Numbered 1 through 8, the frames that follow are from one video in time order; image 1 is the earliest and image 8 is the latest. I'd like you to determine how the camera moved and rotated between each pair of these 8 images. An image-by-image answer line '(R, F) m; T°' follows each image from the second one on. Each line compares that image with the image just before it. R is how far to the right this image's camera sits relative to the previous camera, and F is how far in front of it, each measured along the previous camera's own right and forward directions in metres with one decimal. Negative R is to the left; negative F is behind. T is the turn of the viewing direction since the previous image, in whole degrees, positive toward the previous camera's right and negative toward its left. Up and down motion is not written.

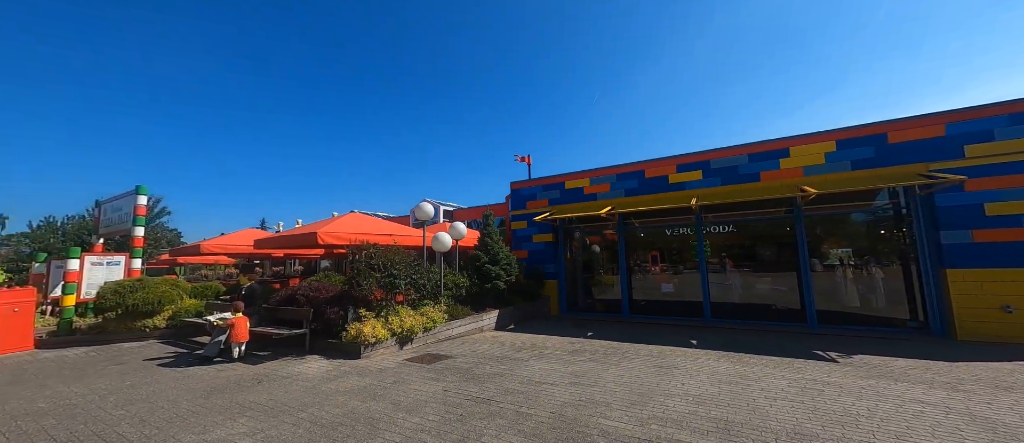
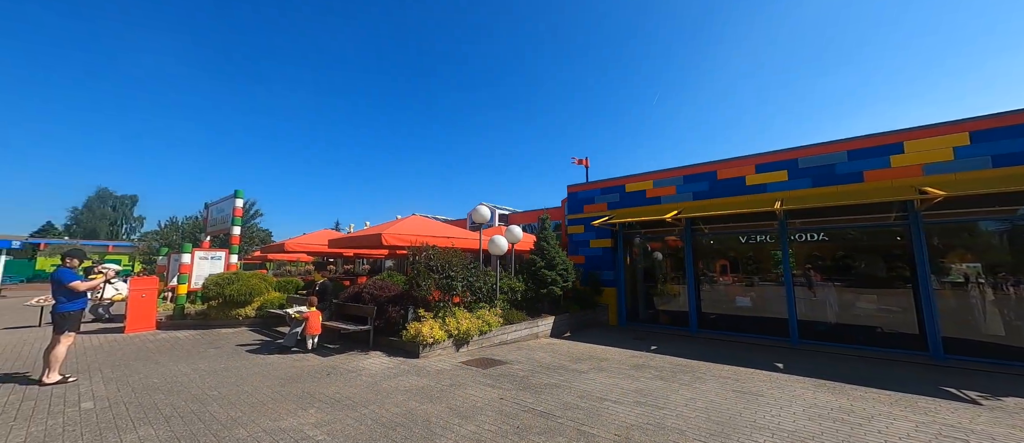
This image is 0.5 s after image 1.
(0.0, +0.2) m; -9°
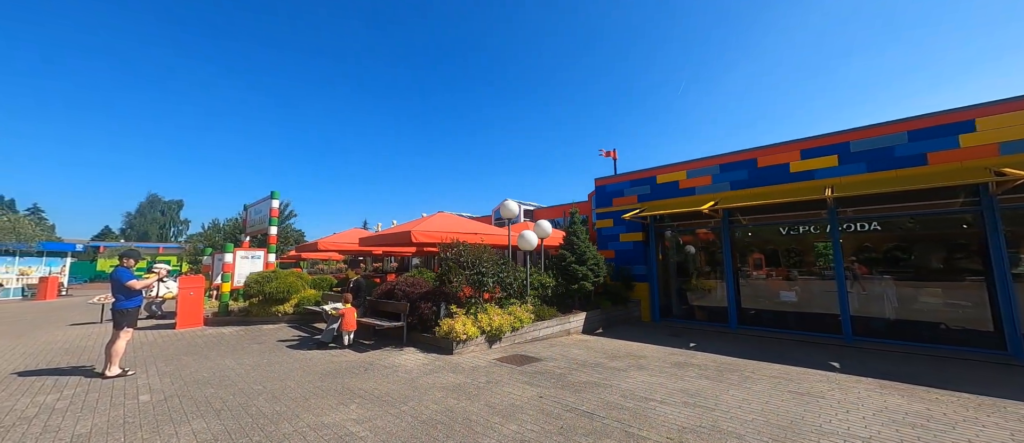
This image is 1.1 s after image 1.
(-0.1, +0.1) m; -4°
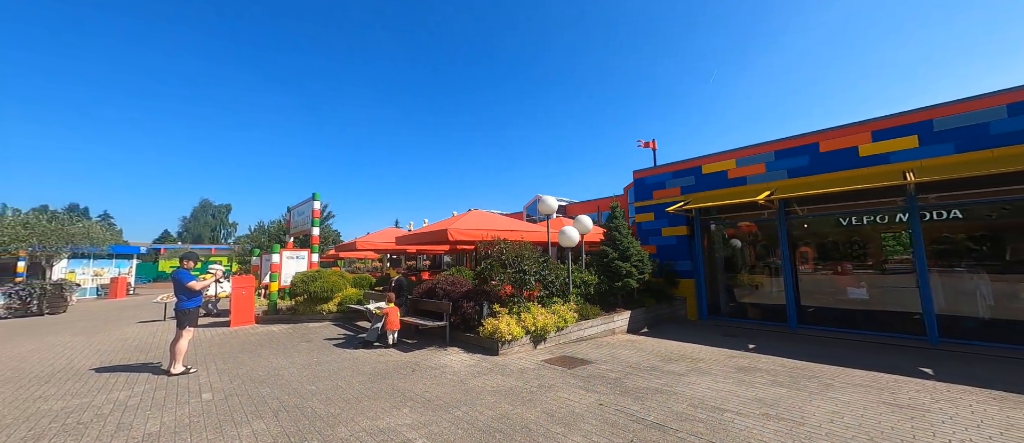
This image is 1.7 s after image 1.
(-0.2, +0.2) m; -4°
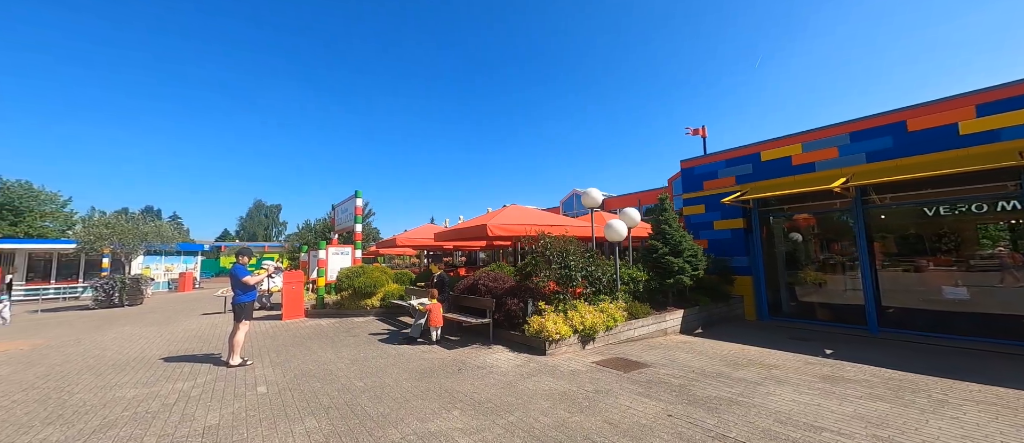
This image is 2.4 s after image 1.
(-0.2, +0.3) m; -5°
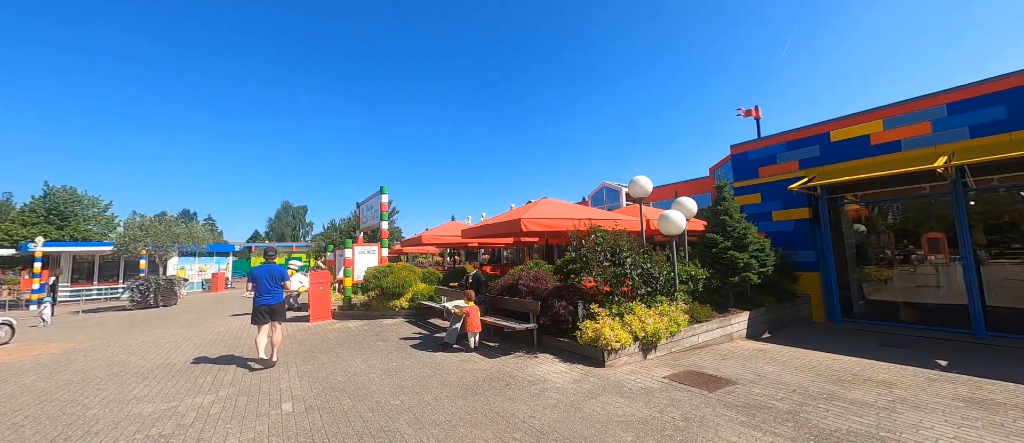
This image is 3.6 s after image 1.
(-0.4, +0.7) m; -3°
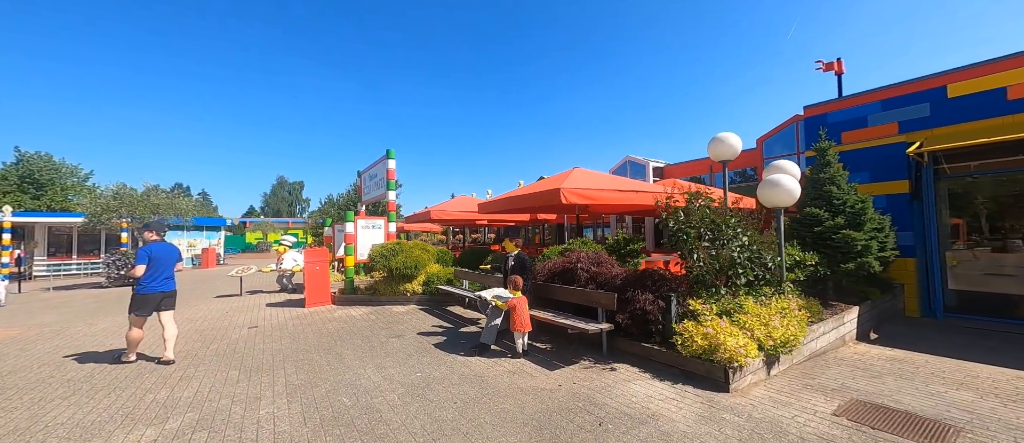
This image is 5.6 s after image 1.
(-0.8, +1.5) m; 0°
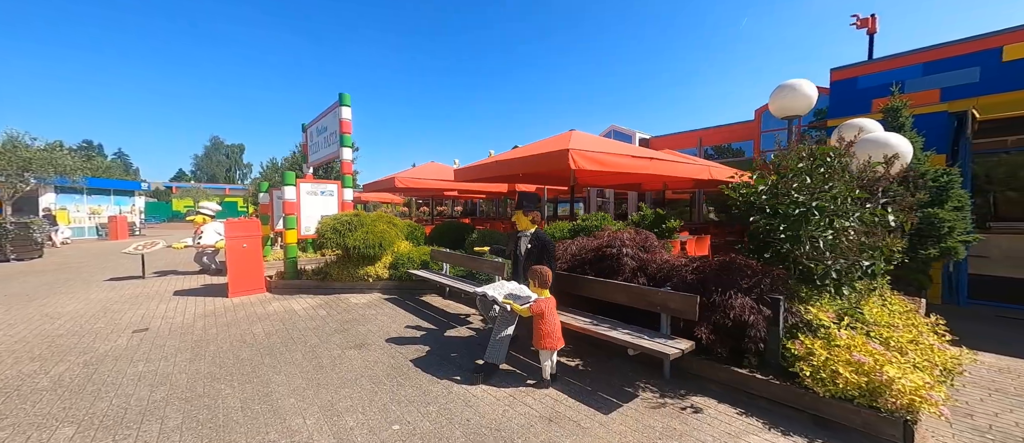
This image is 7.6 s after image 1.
(-0.5, +1.5) m; +6°
